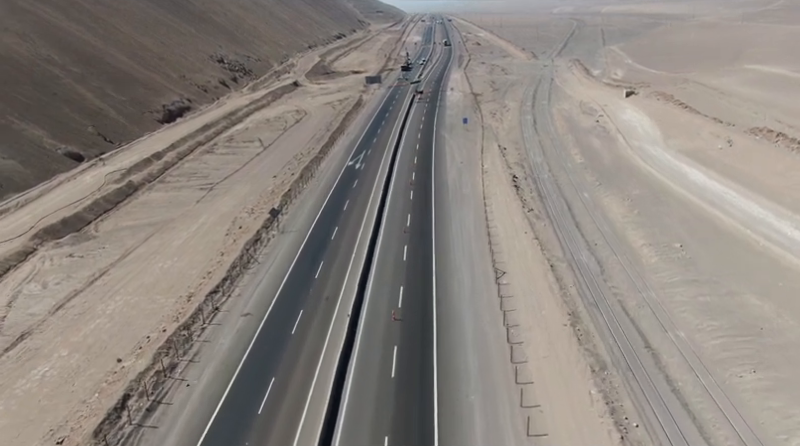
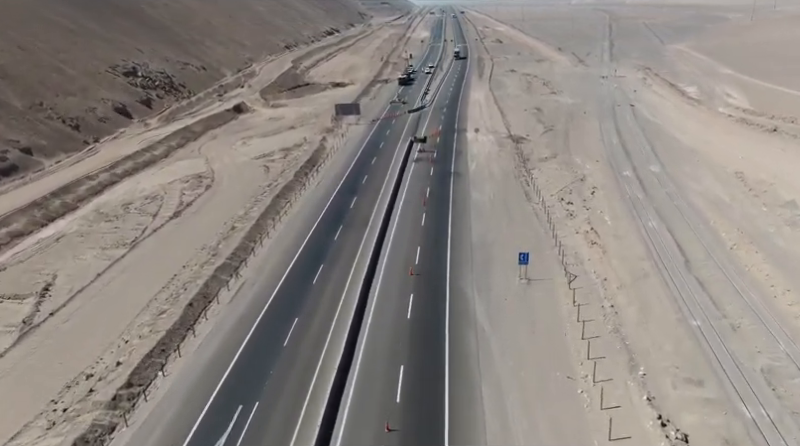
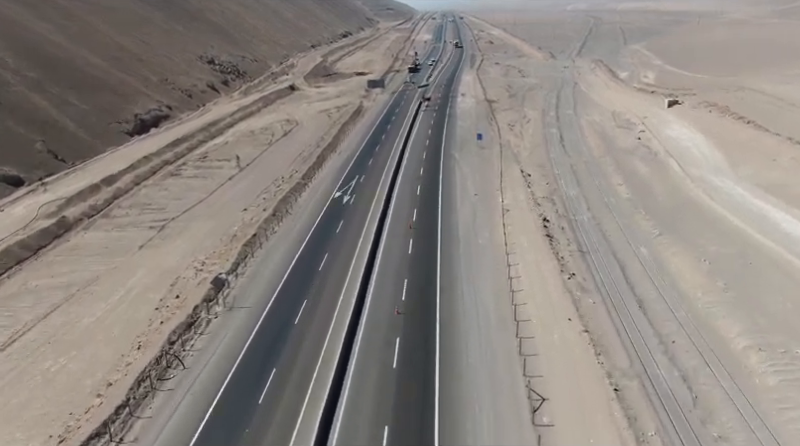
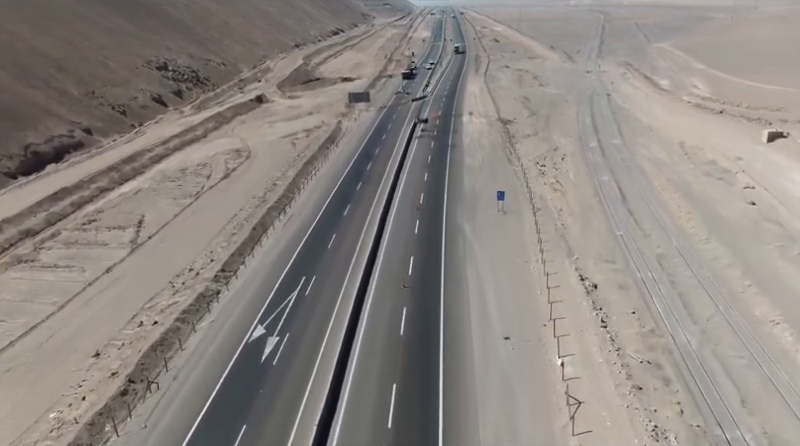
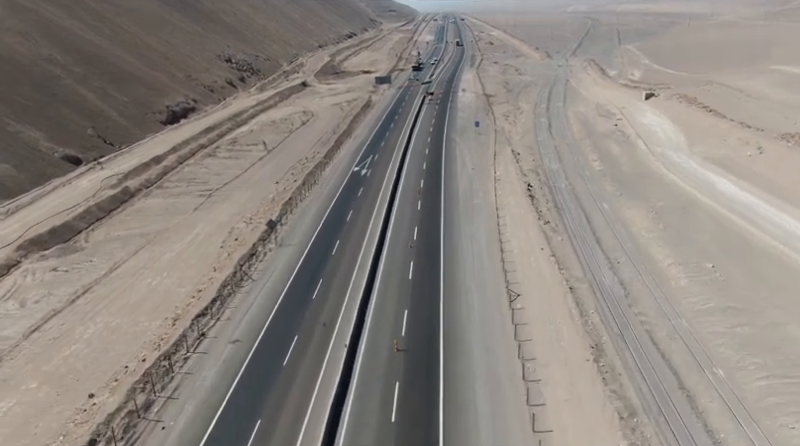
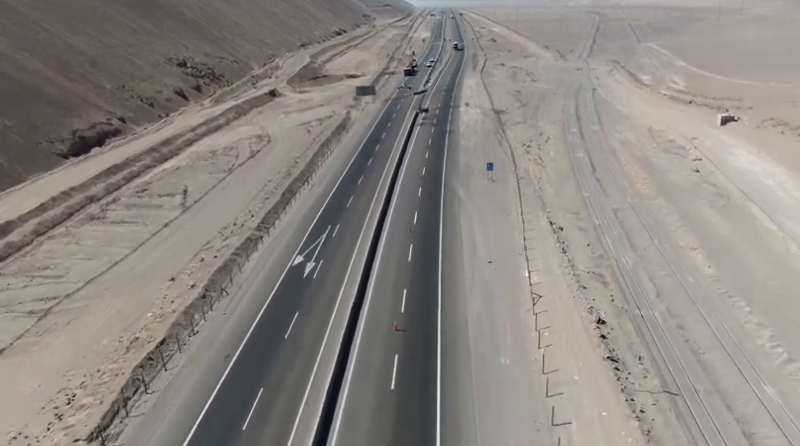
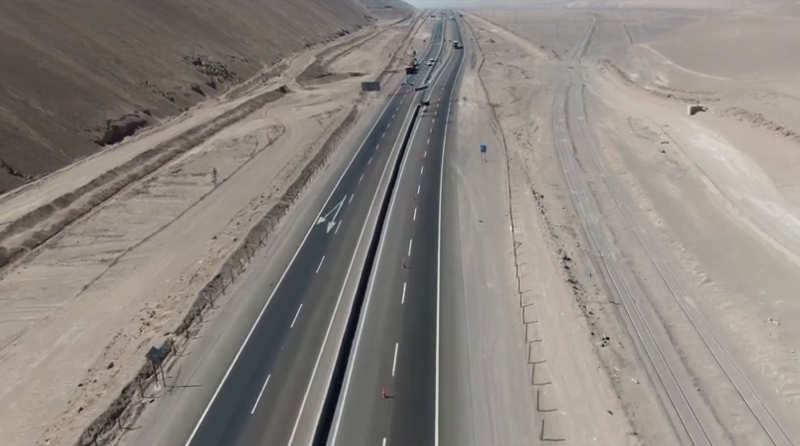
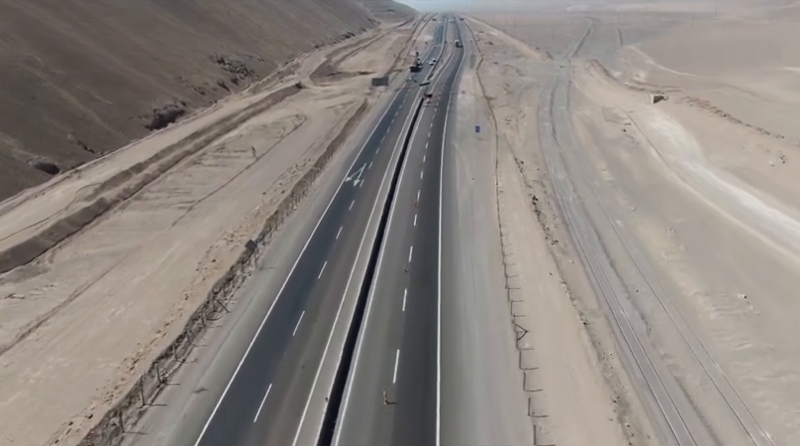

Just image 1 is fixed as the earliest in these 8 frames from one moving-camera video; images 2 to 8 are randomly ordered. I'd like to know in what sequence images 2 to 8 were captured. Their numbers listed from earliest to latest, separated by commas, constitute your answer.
5, 8, 3, 7, 6, 4, 2
